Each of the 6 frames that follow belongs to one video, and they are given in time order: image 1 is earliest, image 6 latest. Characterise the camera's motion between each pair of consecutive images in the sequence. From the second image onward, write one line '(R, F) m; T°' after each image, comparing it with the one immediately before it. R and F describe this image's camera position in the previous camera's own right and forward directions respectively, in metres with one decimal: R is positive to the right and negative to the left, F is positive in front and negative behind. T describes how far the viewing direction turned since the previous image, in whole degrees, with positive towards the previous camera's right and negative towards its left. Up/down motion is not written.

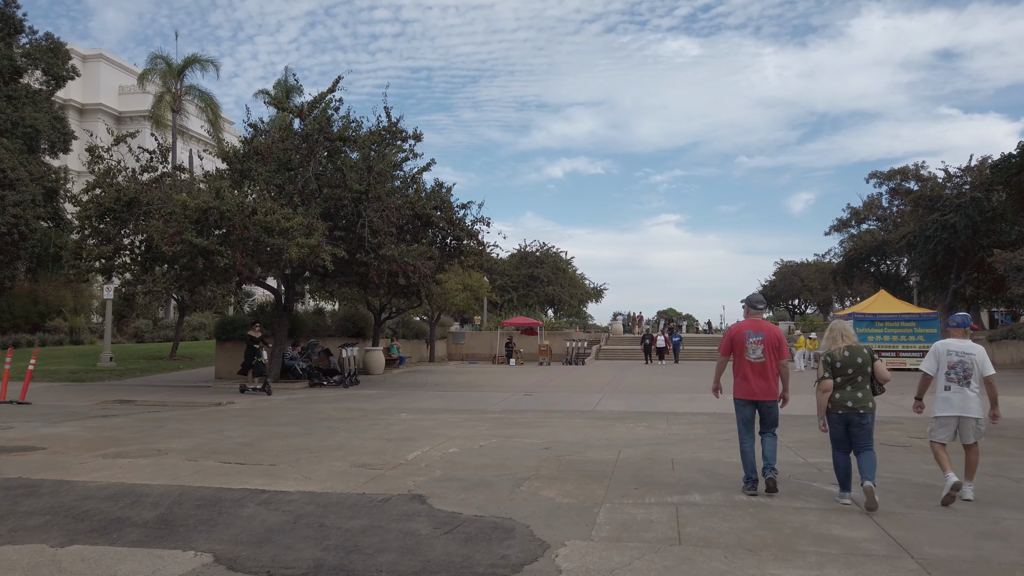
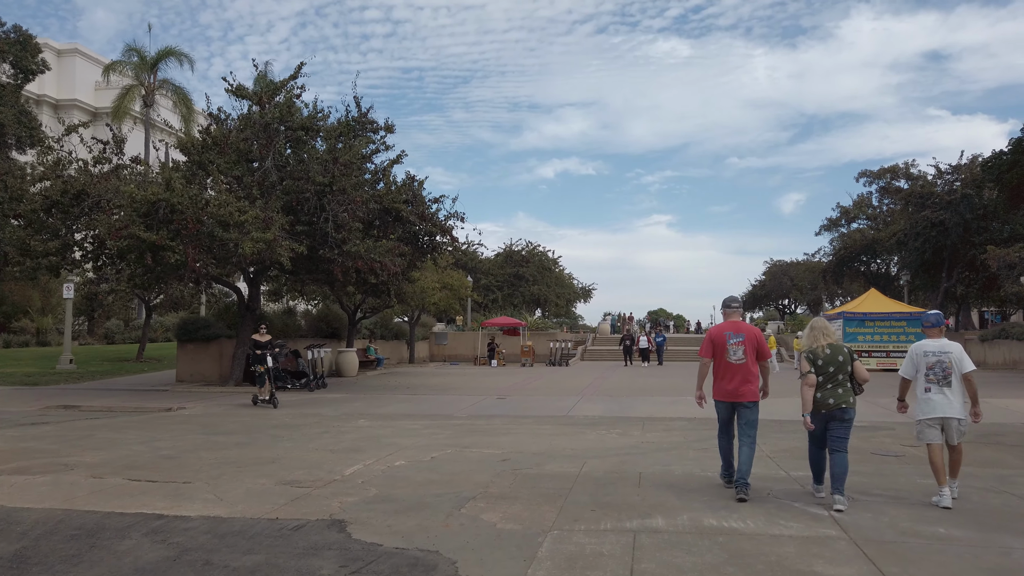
(+0.5, +1.0) m; +1°
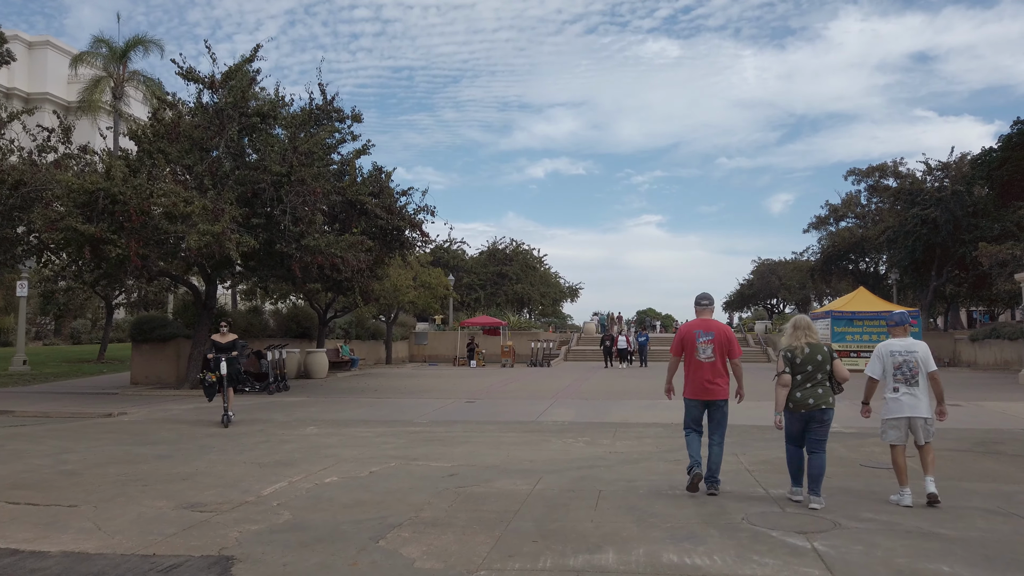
(+0.5, +1.0) m; +1°
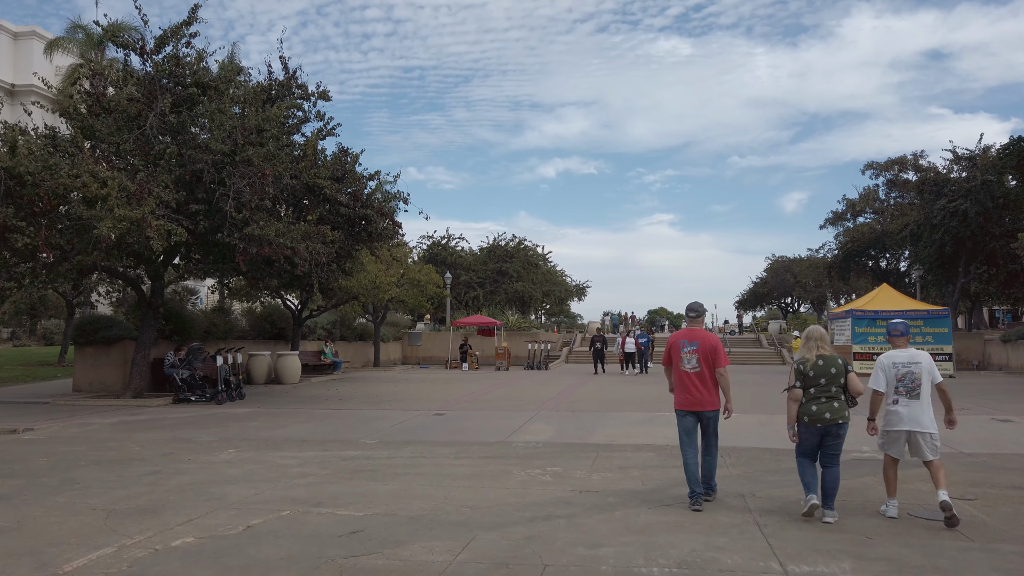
(+0.7, +2.2) m; -1°
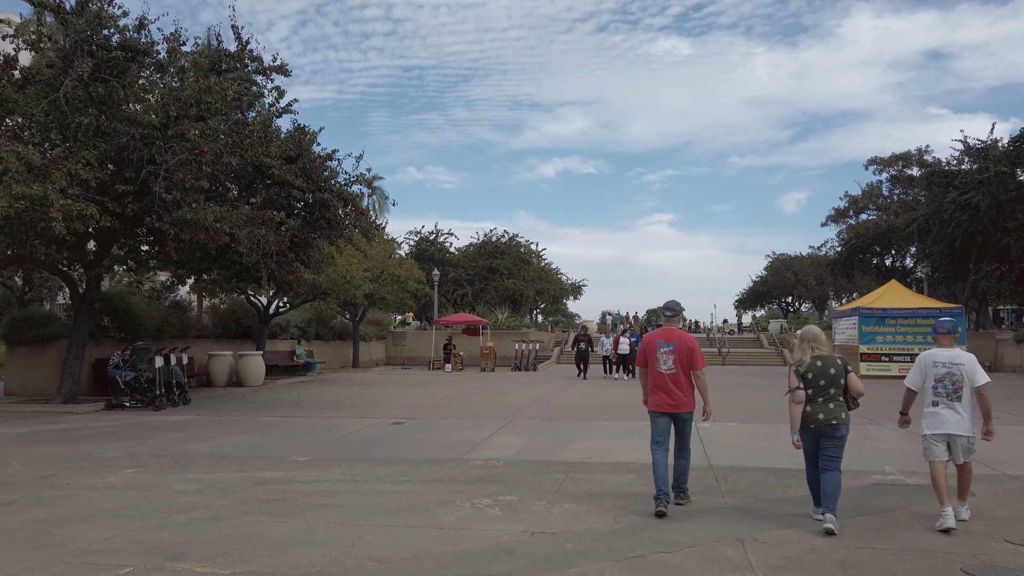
(+0.5, +1.7) m; 0°
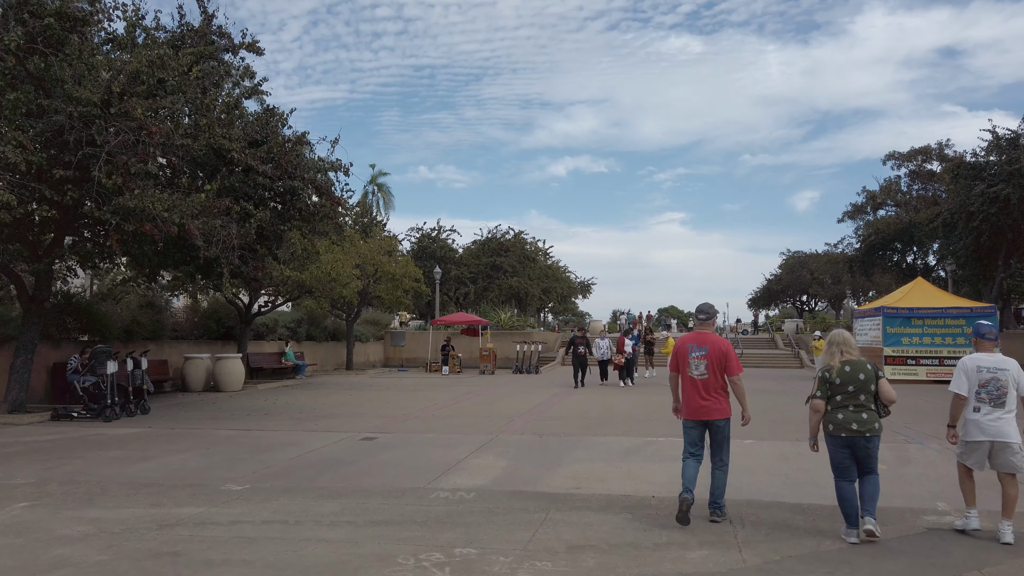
(+0.4, +1.5) m; -1°
